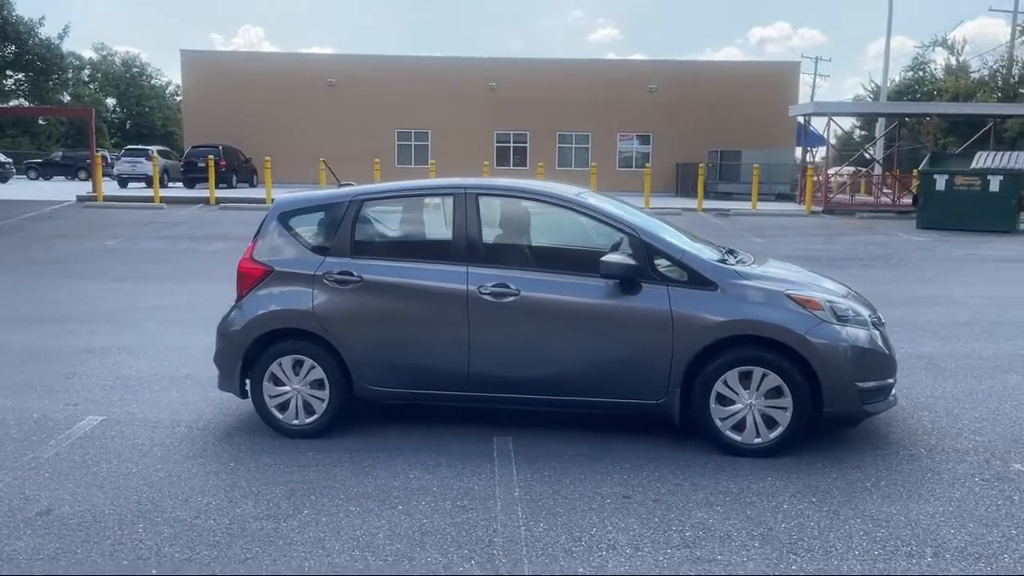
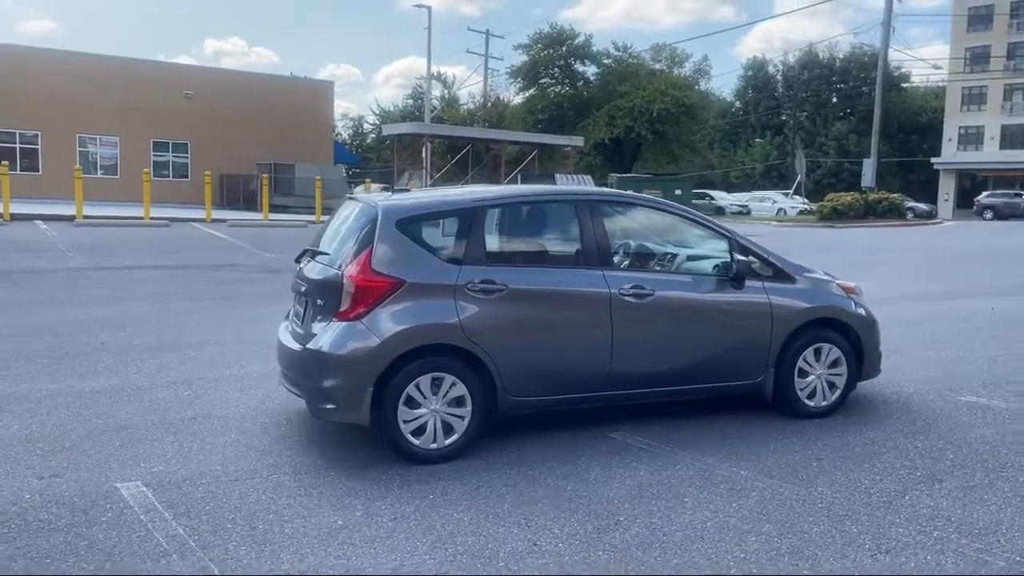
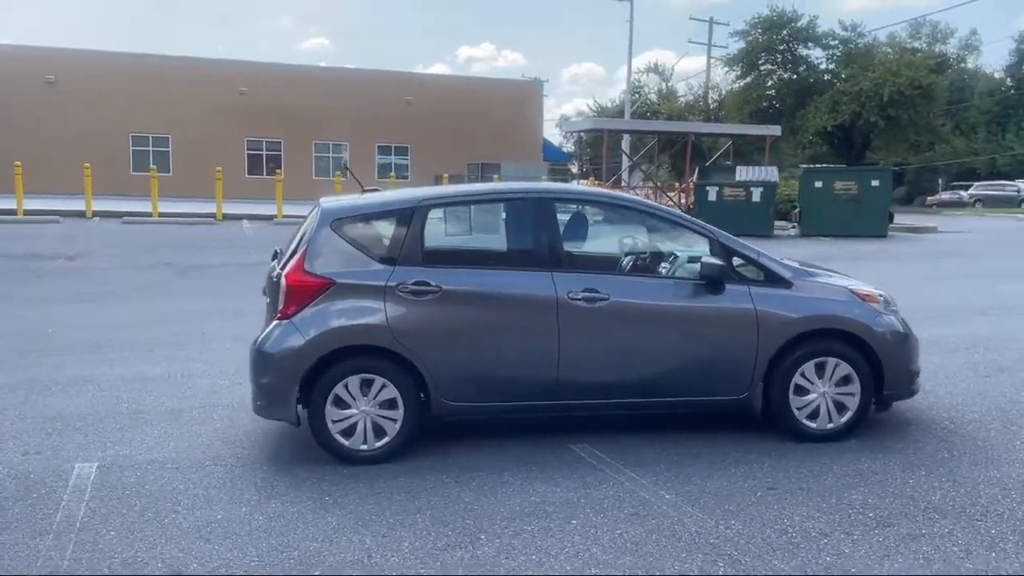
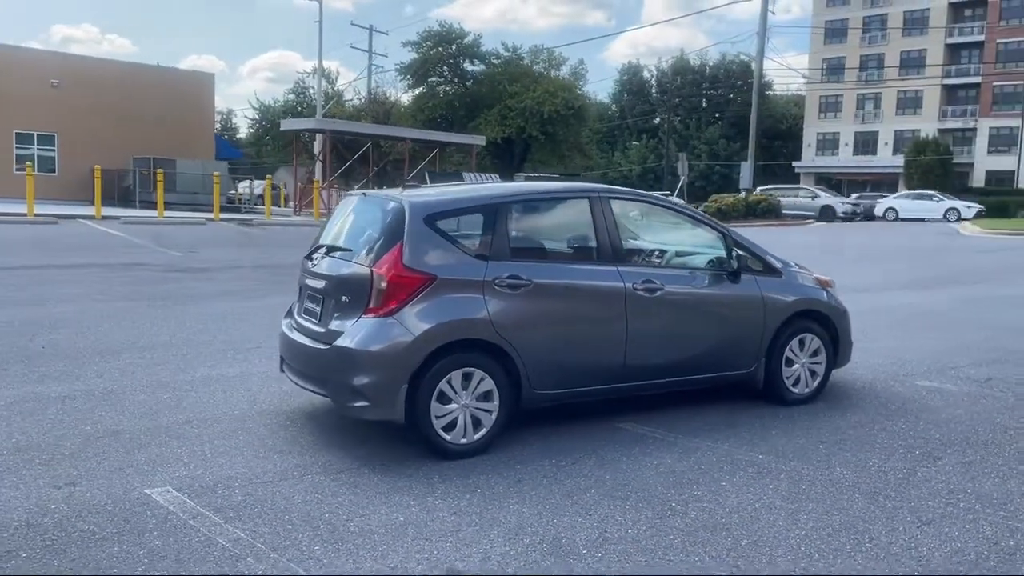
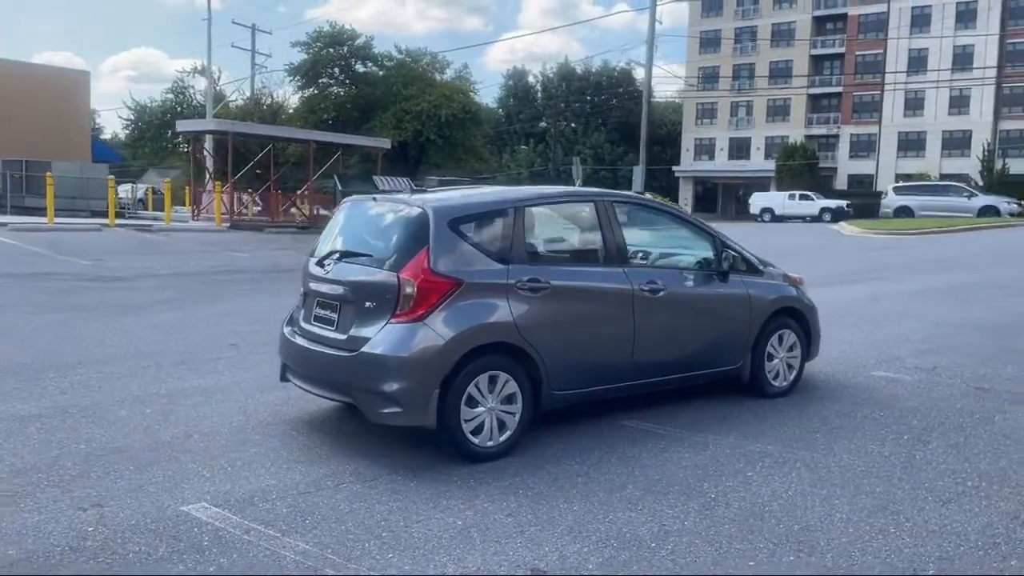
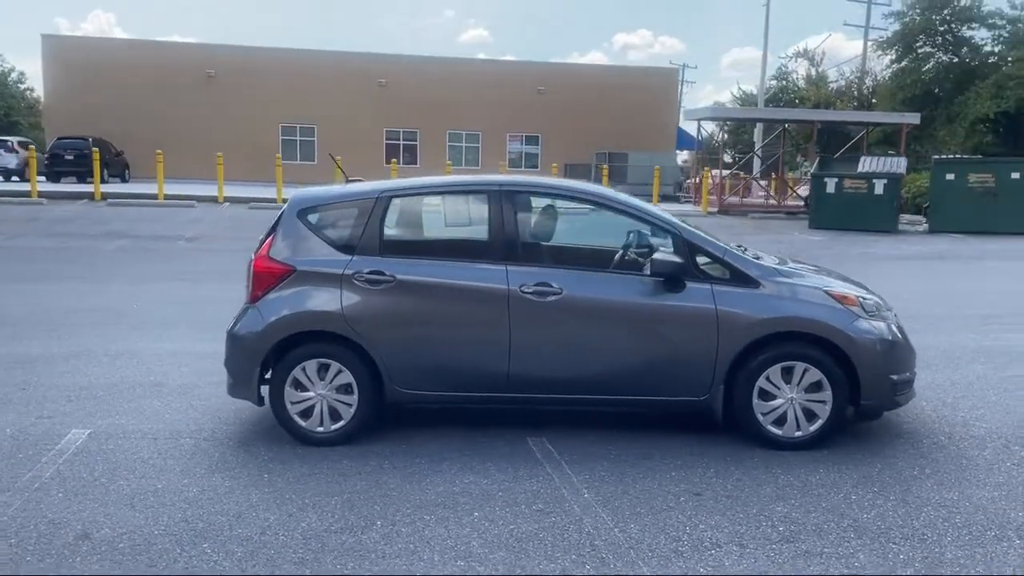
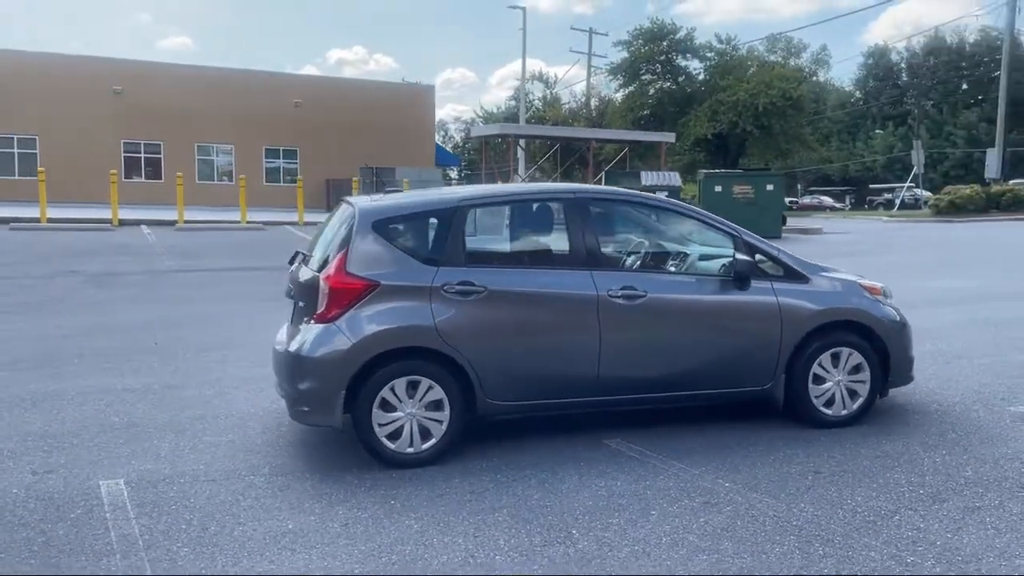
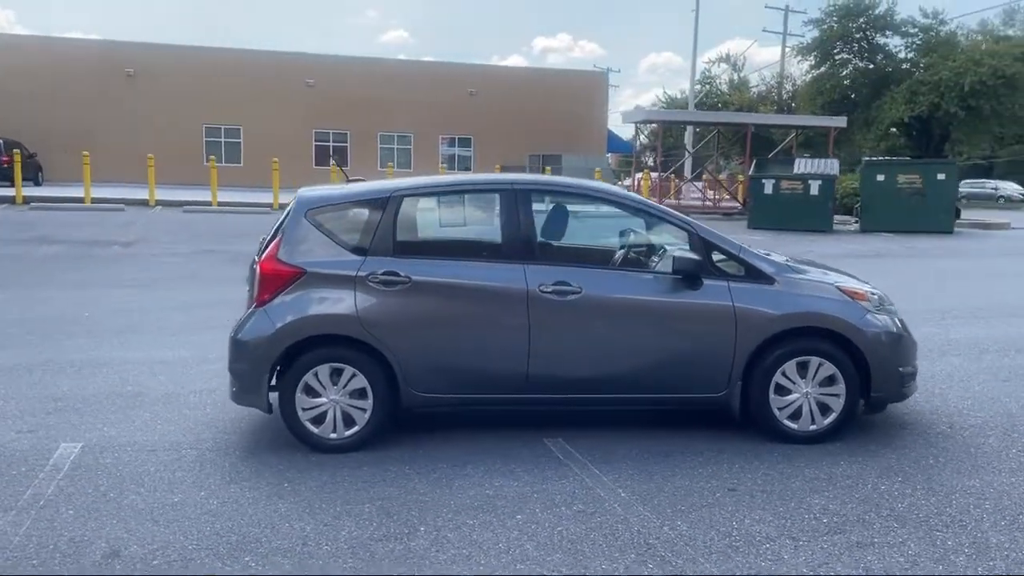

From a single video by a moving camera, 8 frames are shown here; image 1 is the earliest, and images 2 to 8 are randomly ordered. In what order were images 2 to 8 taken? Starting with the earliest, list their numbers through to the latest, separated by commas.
6, 8, 3, 7, 2, 4, 5
